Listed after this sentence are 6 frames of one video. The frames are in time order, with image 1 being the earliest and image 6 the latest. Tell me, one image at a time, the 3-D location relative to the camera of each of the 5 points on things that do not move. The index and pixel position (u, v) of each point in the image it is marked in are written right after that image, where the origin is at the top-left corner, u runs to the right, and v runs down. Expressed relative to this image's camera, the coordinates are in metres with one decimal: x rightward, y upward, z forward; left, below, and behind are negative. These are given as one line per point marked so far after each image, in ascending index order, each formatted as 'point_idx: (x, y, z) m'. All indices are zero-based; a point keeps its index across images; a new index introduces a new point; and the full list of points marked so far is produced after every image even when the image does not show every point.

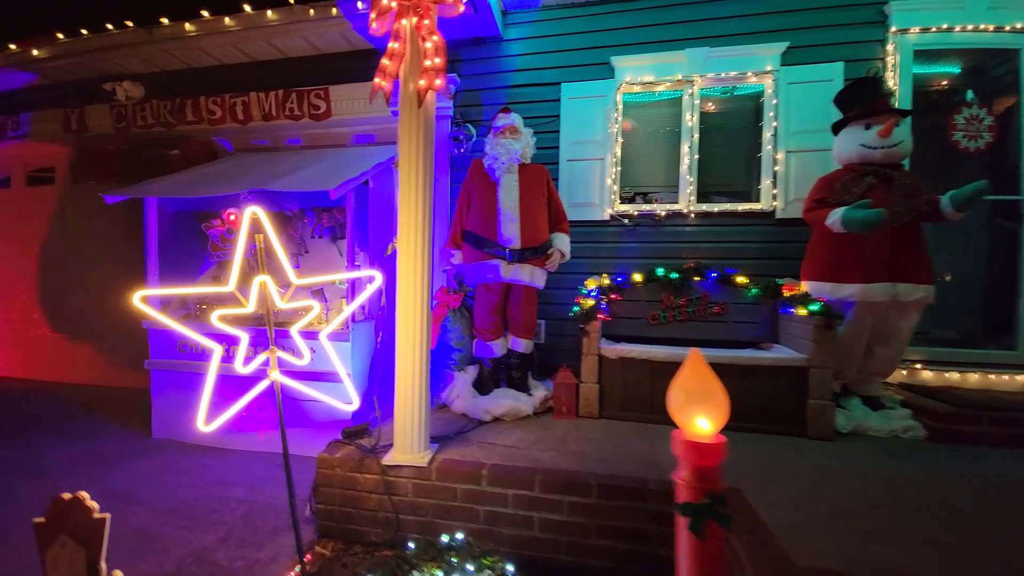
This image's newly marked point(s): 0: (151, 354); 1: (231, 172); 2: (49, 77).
0: (-2.5, -0.4, +3.5) m
1: (-2.0, +0.8, +3.7) m
2: (-4.1, +1.9, +4.5) m
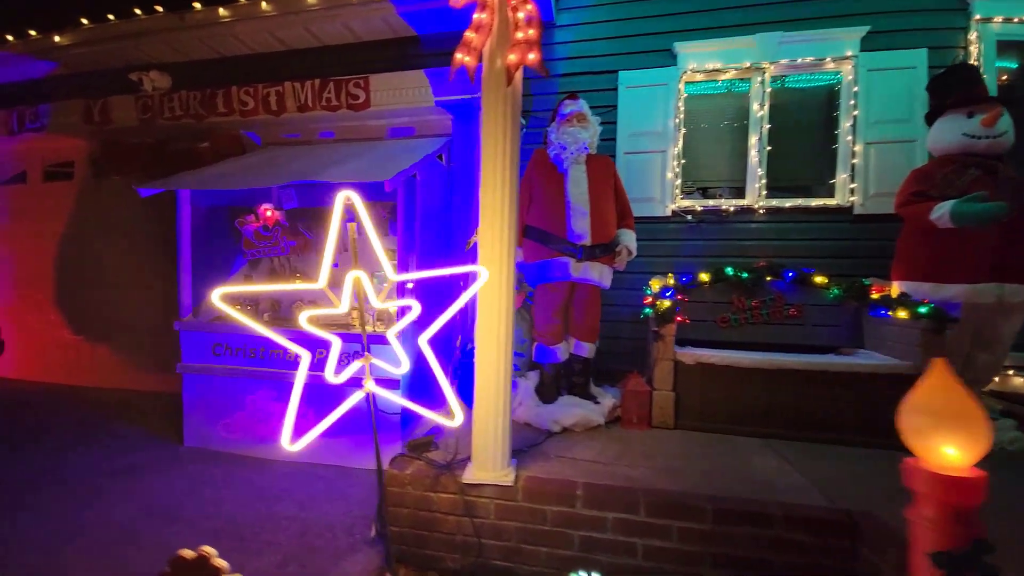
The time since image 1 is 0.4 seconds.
0: (-2.1, -0.4, +3.3) m
1: (-1.7, +0.8, +3.5) m
2: (-3.7, +1.9, +4.3) m
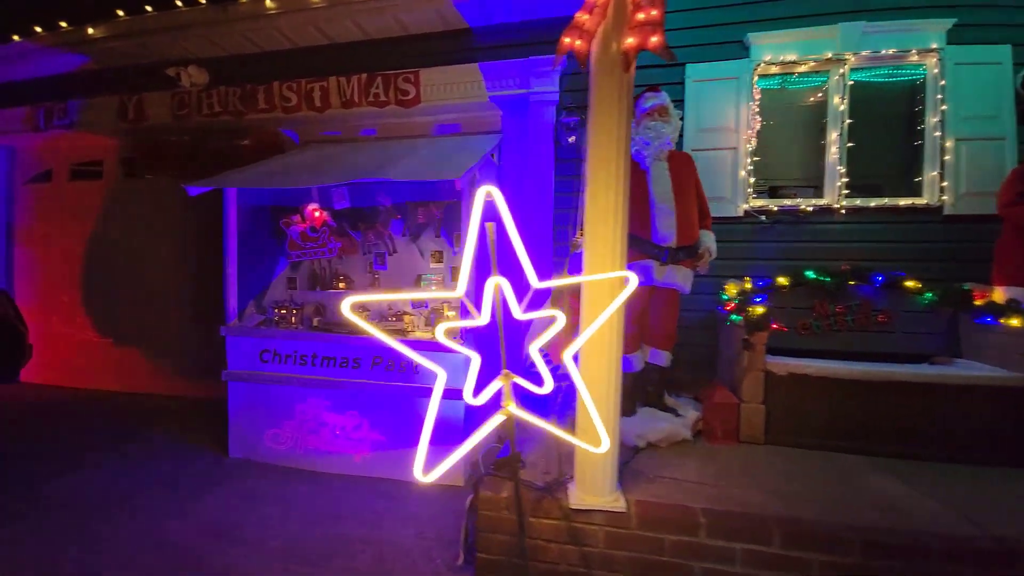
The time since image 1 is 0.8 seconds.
0: (-1.7, -0.5, +3.1) m
1: (-1.3, +0.8, +3.3) m
2: (-3.3, +1.8, +4.1) m
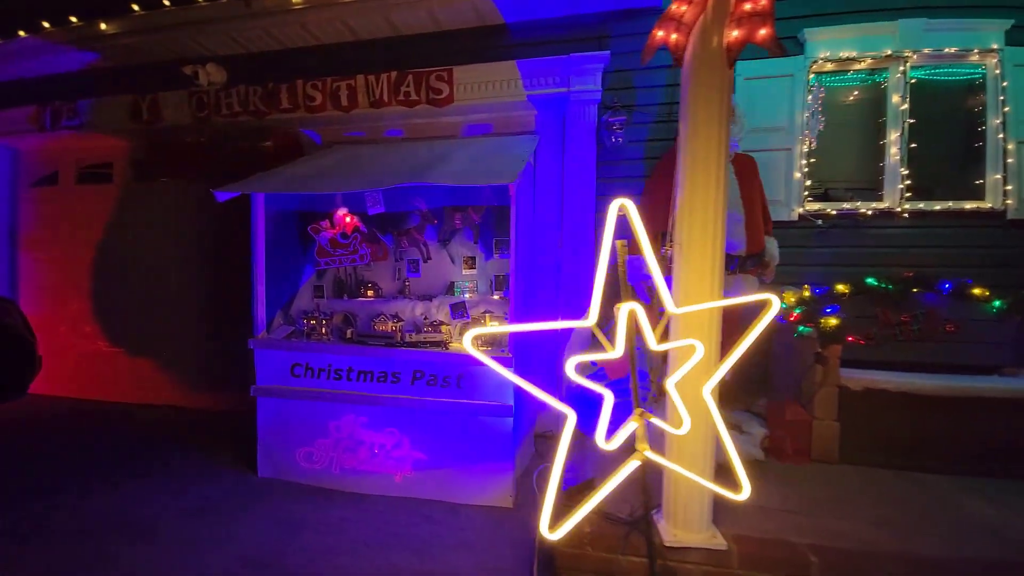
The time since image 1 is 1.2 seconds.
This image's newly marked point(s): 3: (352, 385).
0: (-1.5, -0.5, +2.9) m
1: (-1.0, +0.8, +3.1) m
2: (-3.1, +1.8, +3.9) m
3: (-0.9, -0.5, +2.8) m
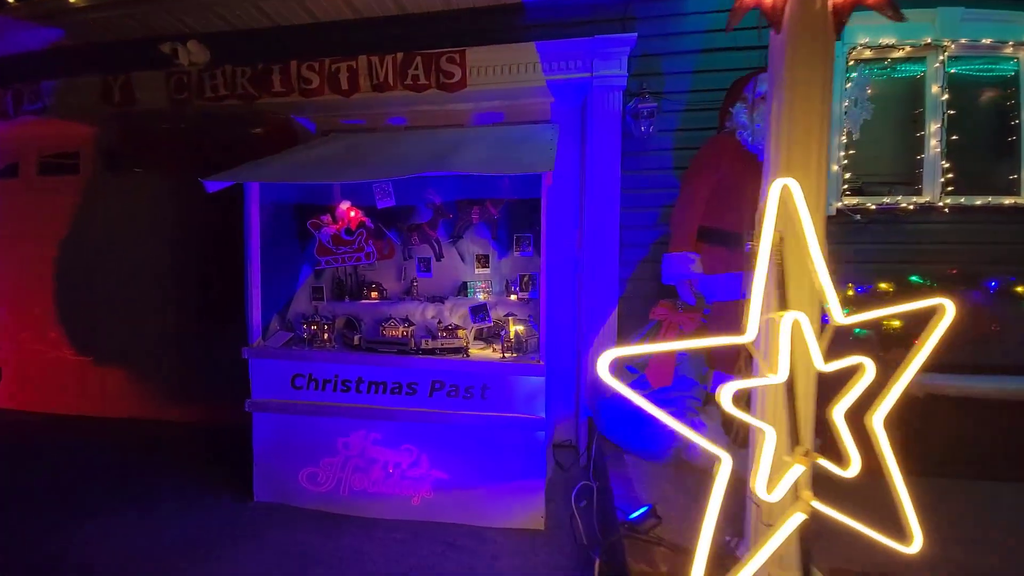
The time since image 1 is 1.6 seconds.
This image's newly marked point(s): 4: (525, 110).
0: (-1.3, -0.5, +2.6) m
1: (-0.9, +0.8, +2.8) m
2: (-3.0, +1.8, +3.5) m
3: (-0.8, -0.6, +2.6) m
4: (+0.1, +1.1, +3.1) m
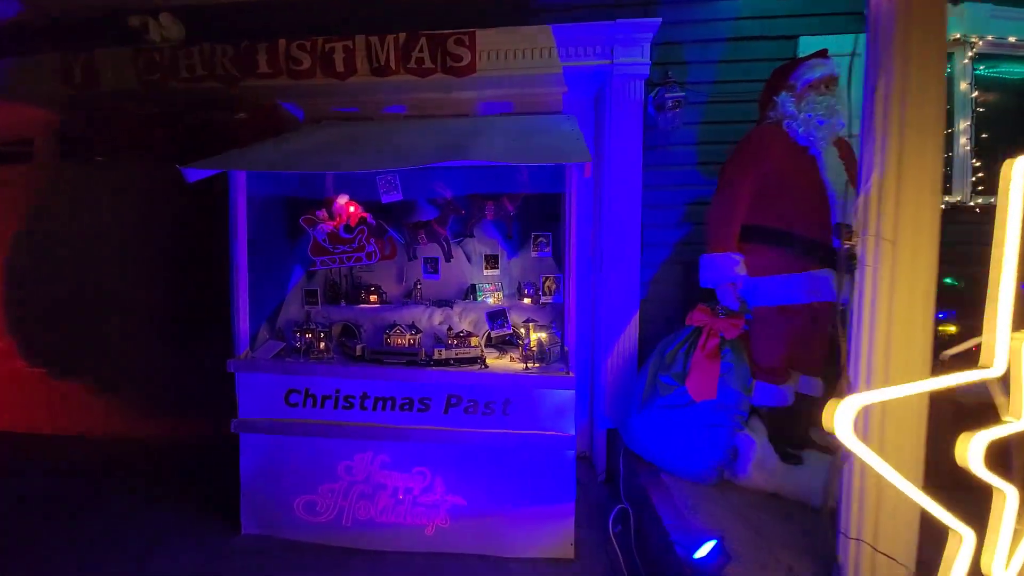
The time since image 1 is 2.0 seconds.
0: (-1.2, -0.6, +2.3) m
1: (-0.8, +0.7, +2.6) m
2: (-3.0, +1.7, +3.1) m
3: (-0.6, -0.6, +2.3) m
4: (+0.2, +1.1, +2.9) m
